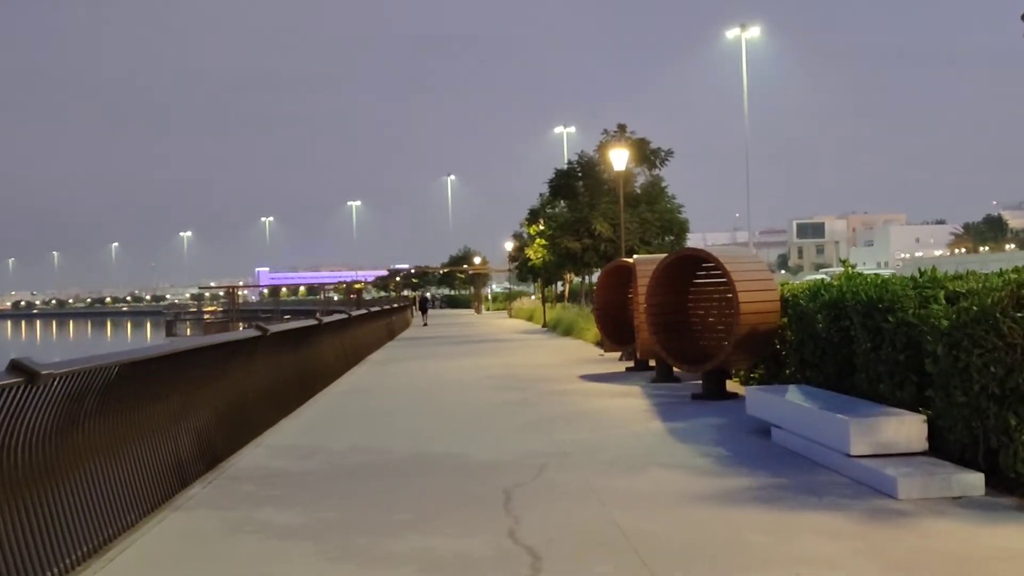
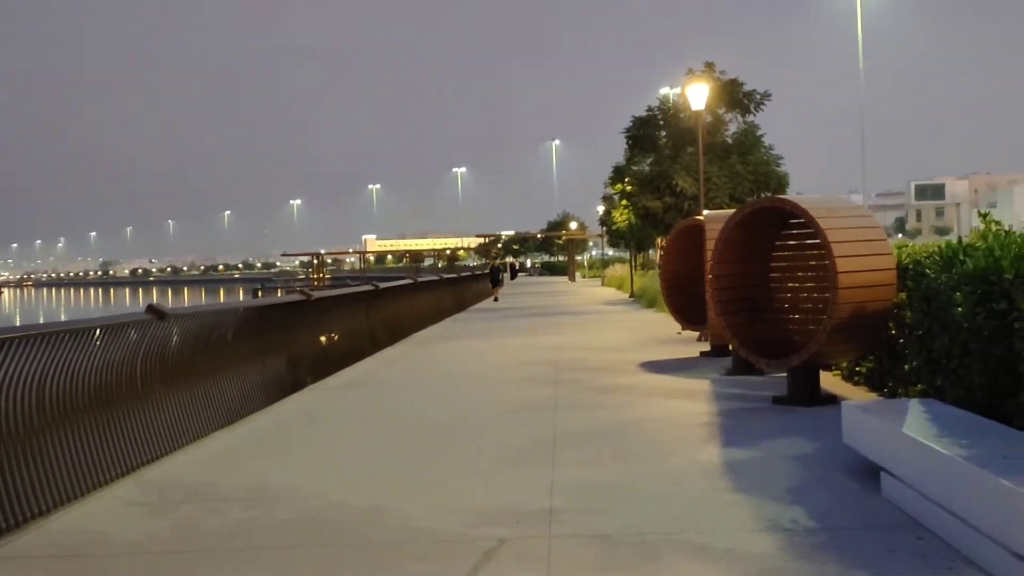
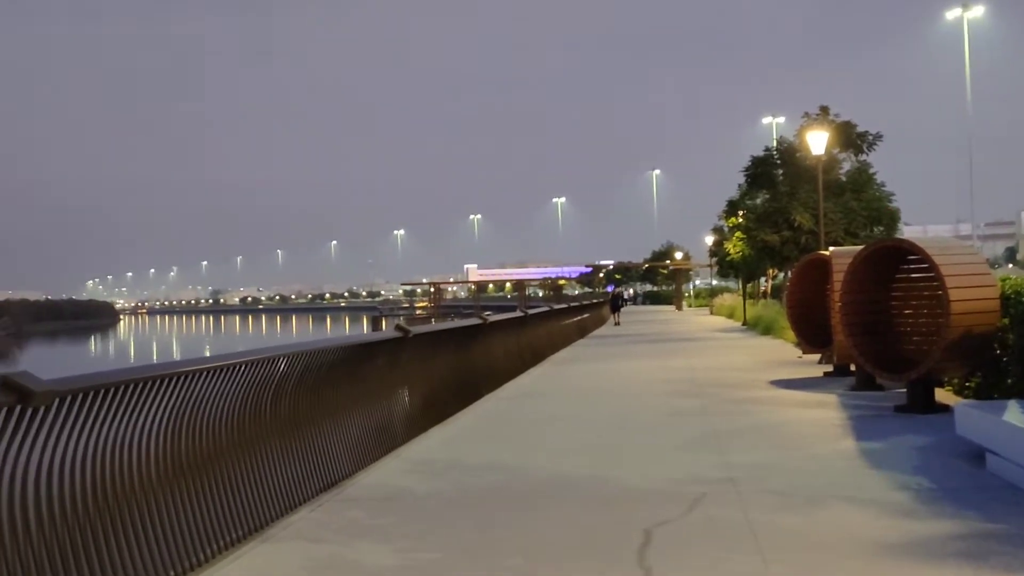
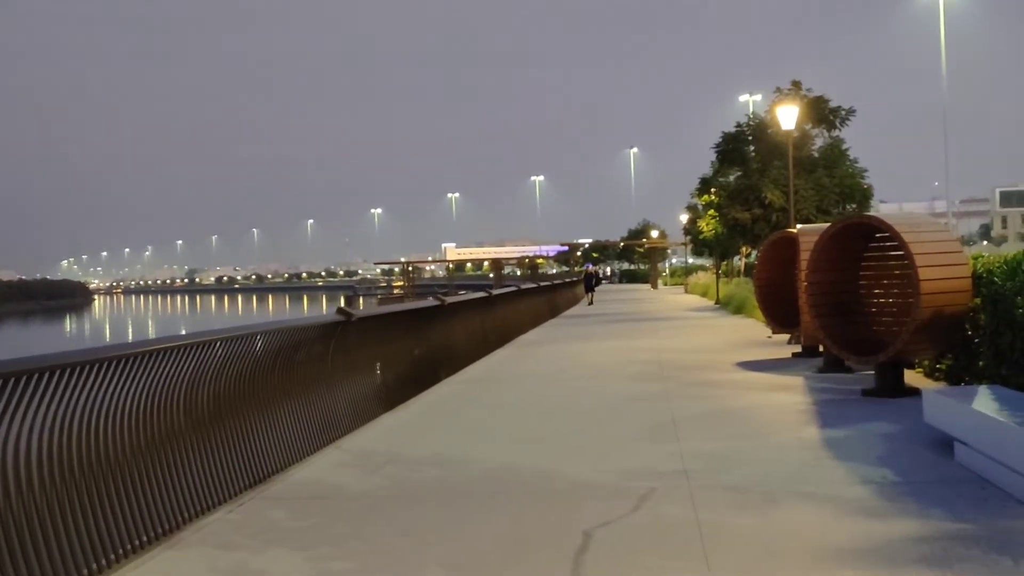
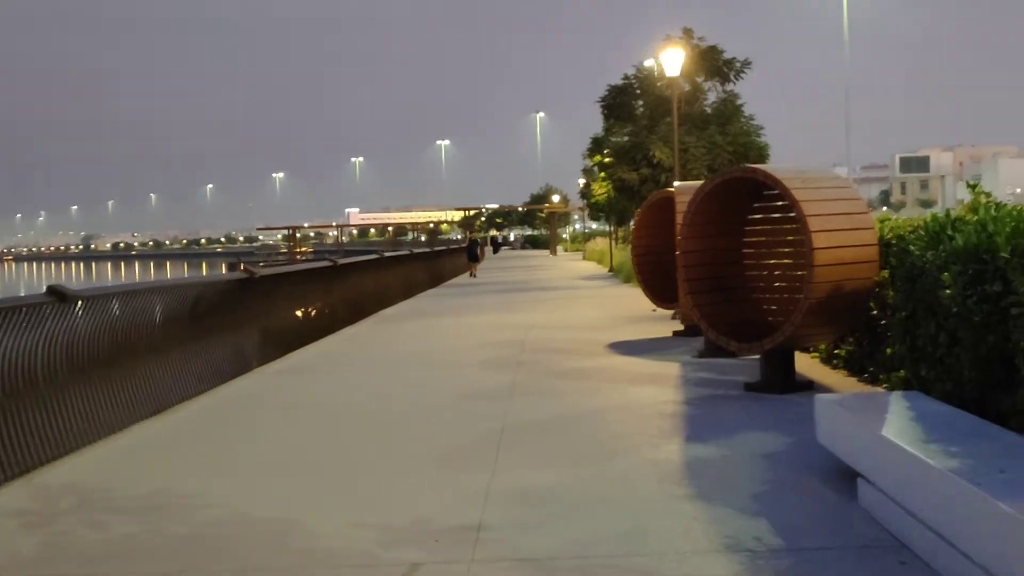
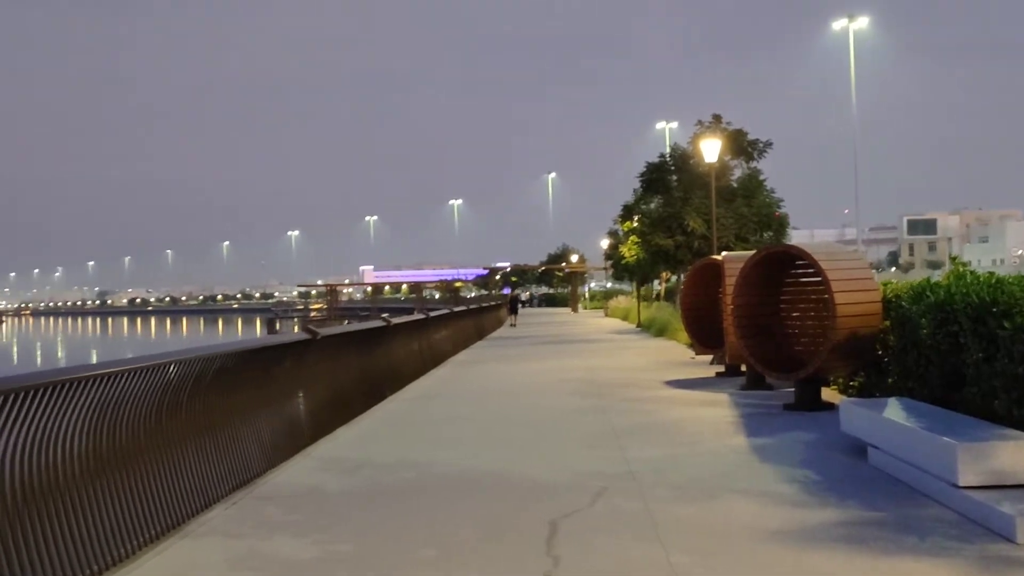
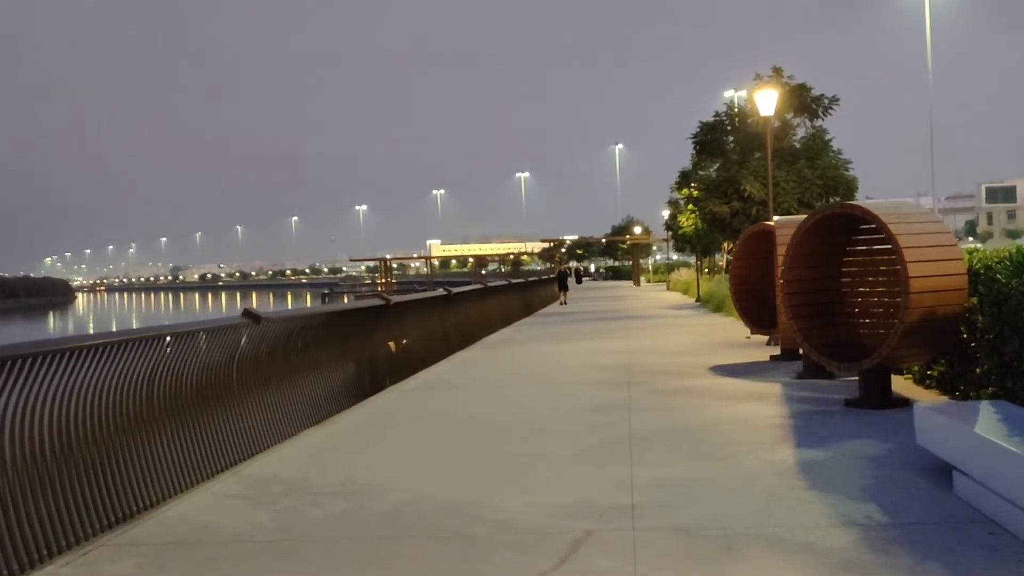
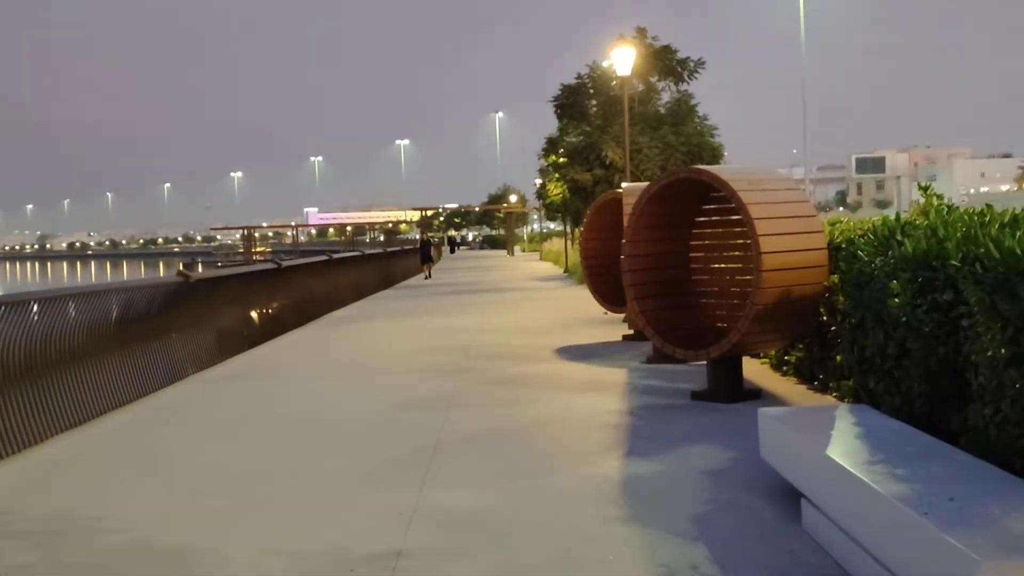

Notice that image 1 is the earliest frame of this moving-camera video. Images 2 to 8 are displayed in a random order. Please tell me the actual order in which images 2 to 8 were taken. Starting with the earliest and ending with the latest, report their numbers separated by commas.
6, 3, 4, 7, 2, 5, 8
